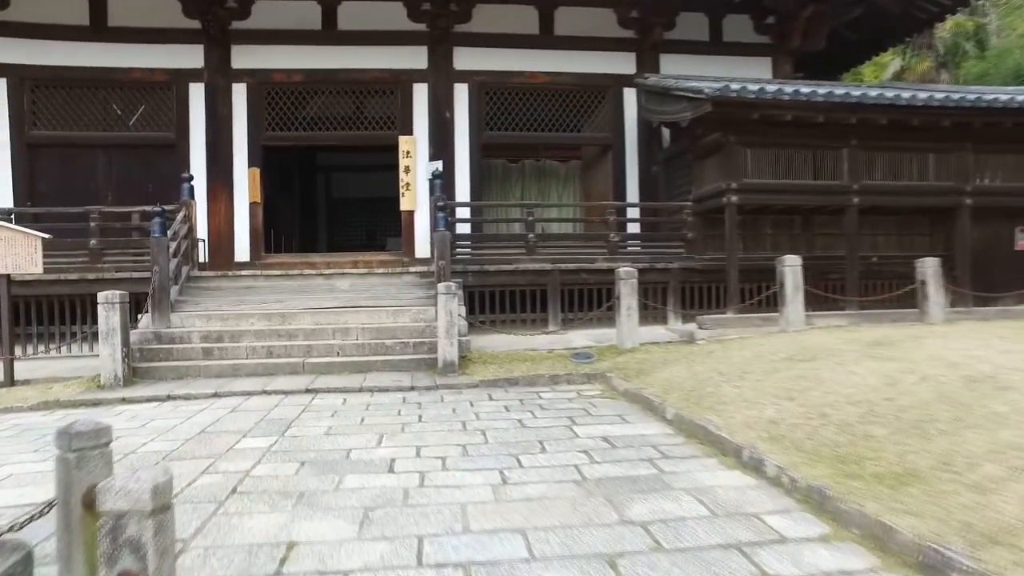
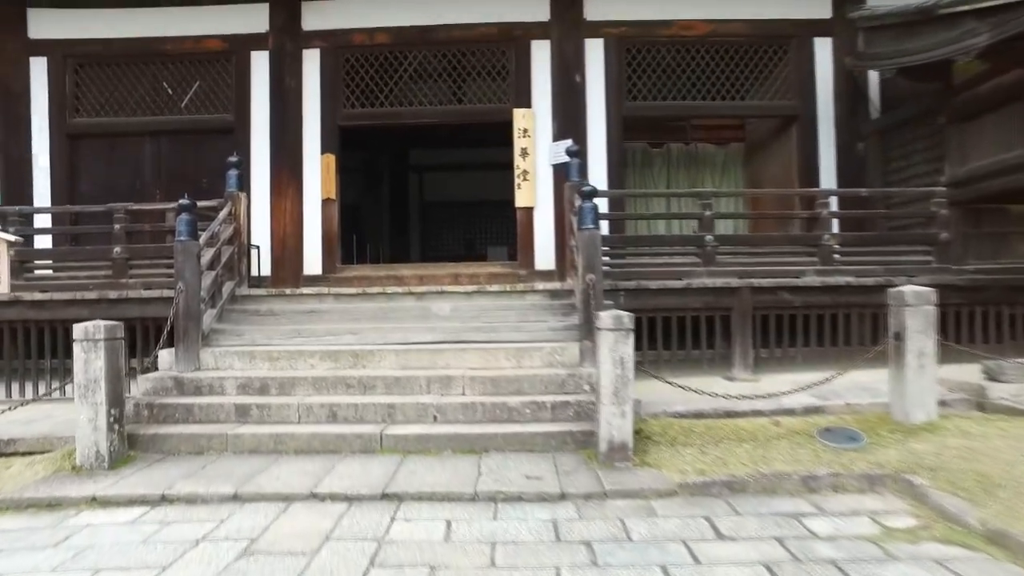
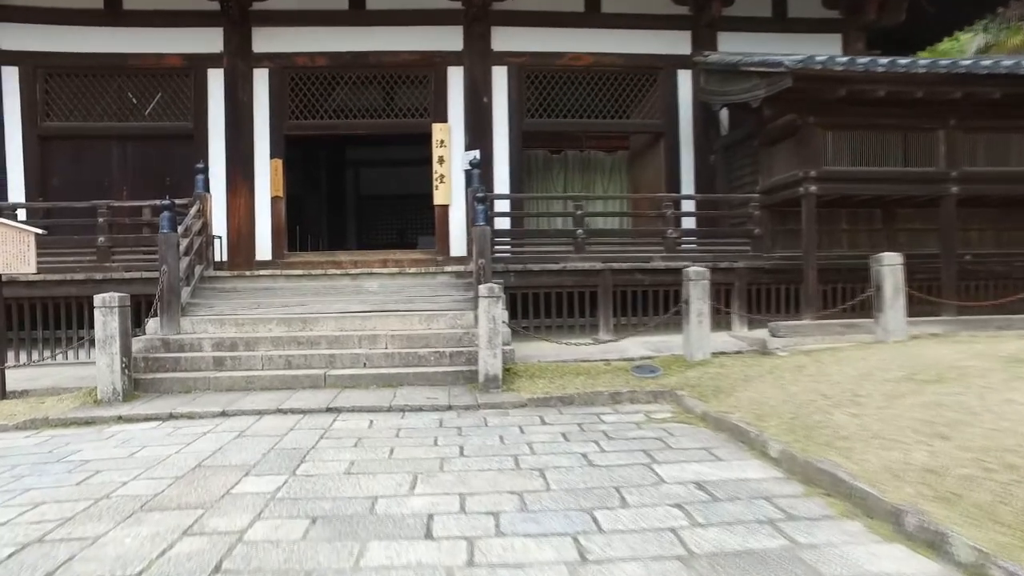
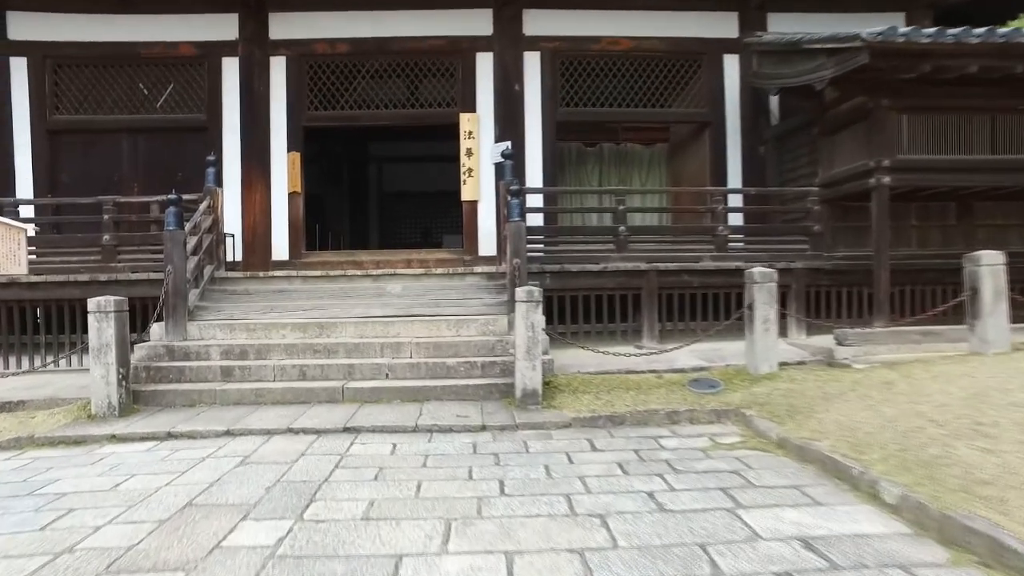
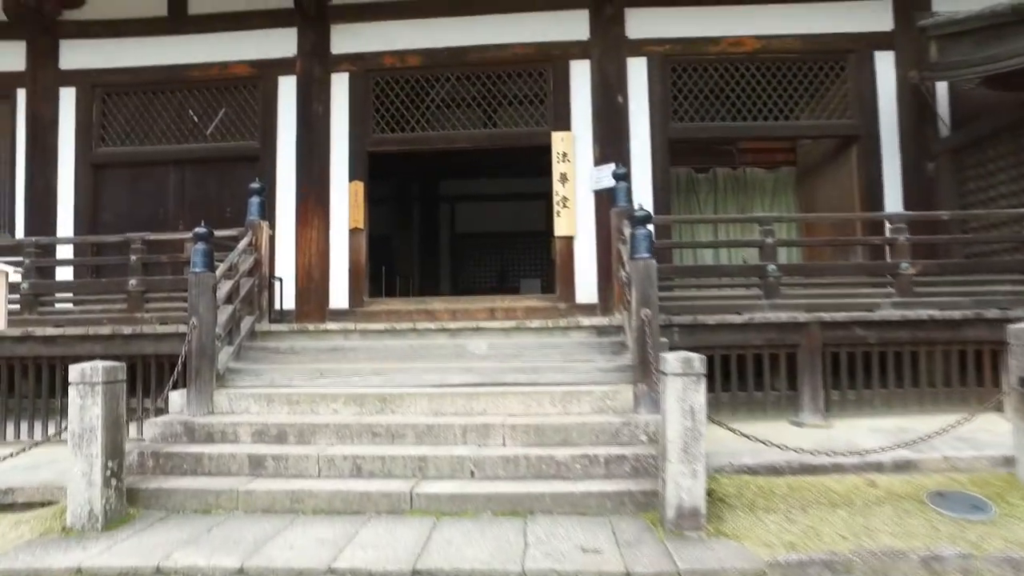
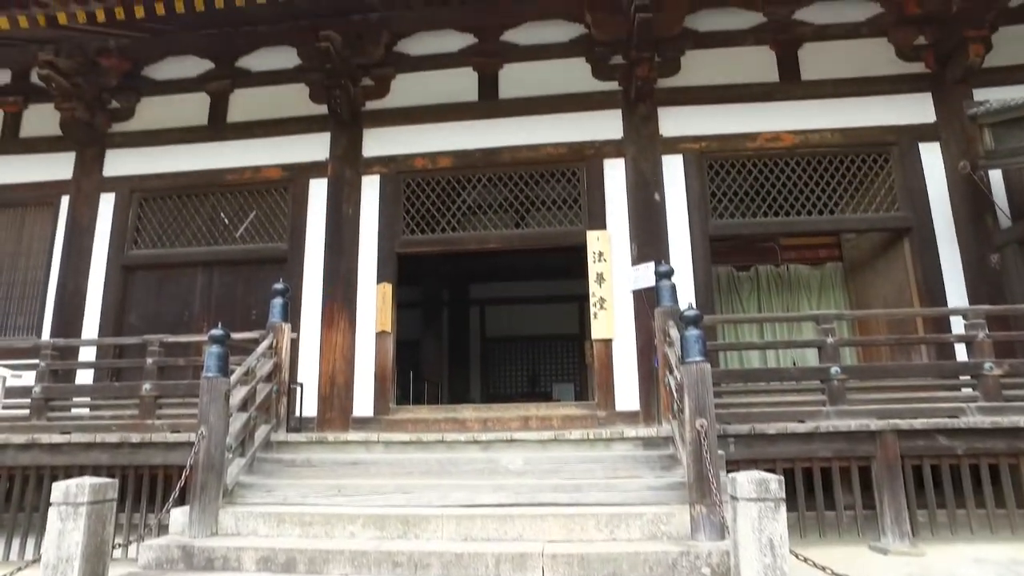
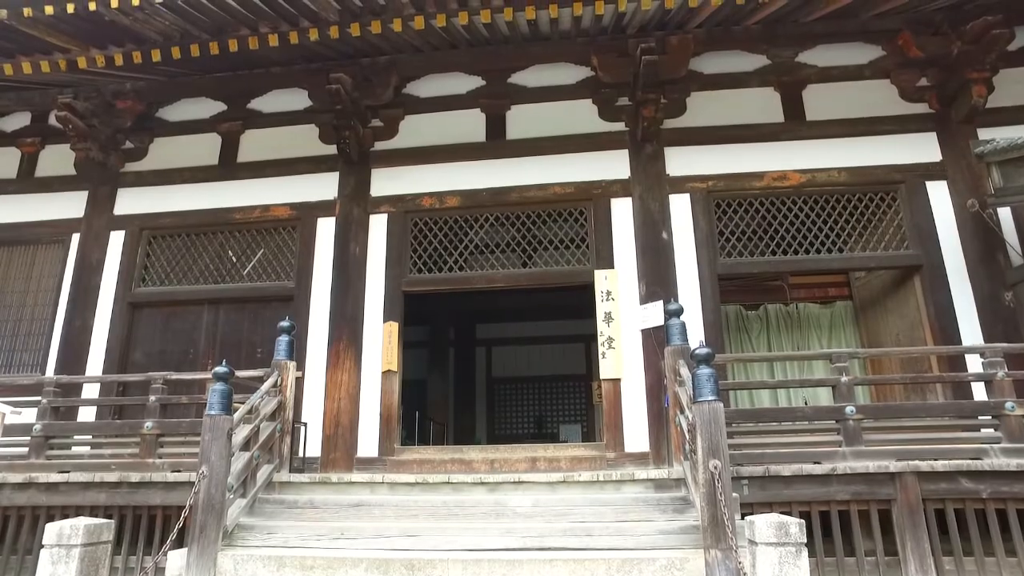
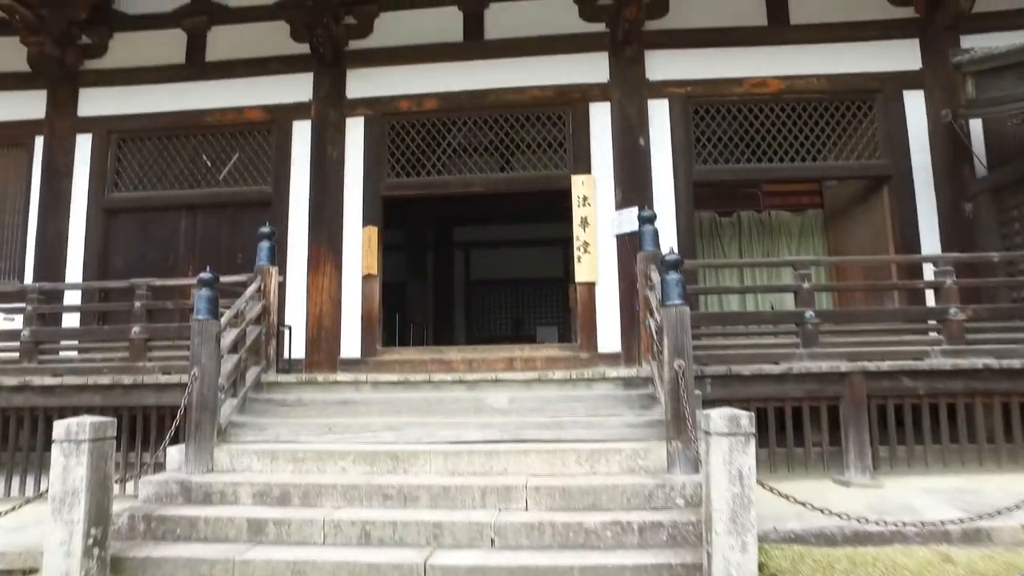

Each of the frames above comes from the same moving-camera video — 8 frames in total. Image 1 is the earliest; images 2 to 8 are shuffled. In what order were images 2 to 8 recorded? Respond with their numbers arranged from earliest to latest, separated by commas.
3, 4, 2, 5, 8, 6, 7
